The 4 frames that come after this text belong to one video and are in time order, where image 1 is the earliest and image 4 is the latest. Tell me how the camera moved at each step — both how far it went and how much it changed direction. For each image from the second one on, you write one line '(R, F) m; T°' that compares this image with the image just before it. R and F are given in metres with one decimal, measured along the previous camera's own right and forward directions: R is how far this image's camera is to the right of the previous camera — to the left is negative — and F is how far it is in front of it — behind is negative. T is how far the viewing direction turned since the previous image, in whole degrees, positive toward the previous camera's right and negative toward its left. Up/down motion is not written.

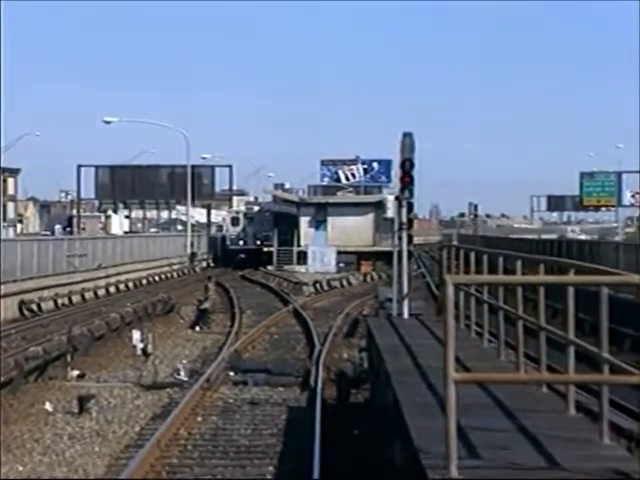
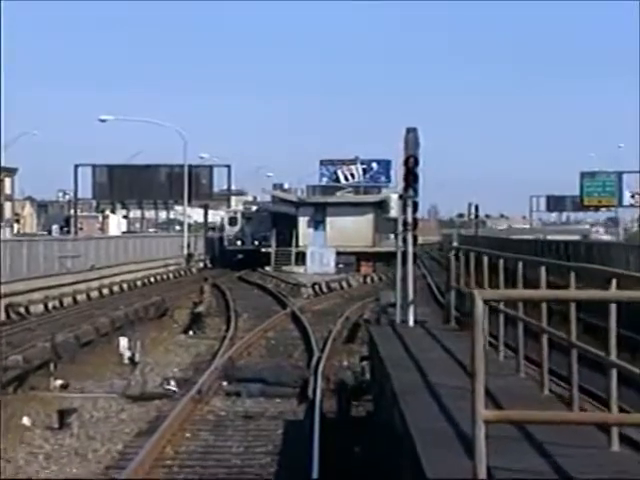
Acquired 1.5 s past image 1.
(0.0, +1.2) m; 0°
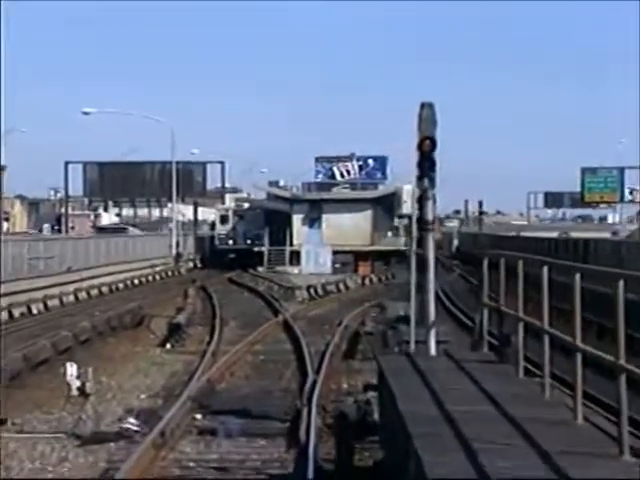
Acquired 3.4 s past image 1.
(0.0, +3.7) m; 0°
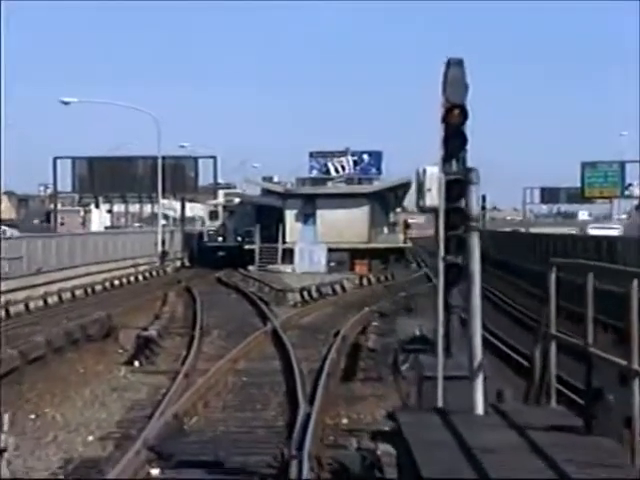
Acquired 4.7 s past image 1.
(0.0, +3.9) m; 0°
